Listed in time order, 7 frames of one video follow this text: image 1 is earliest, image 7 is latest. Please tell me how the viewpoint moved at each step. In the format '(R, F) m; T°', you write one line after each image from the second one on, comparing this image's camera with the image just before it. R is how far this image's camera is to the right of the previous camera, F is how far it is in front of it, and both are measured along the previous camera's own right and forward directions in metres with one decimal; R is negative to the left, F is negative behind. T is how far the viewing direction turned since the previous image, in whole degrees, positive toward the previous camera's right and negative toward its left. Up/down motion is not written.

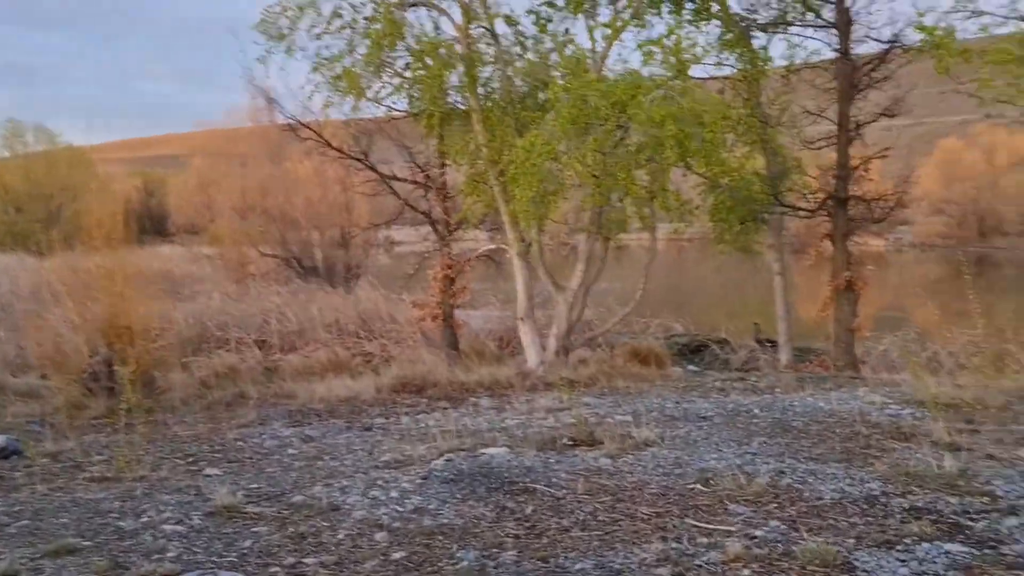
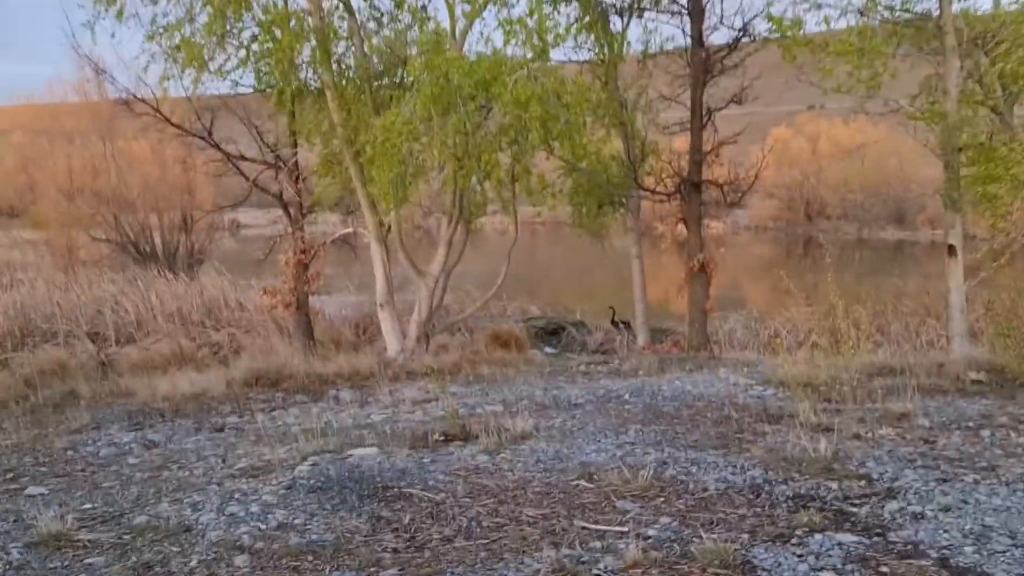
(-0.1, +0.3) m; +10°
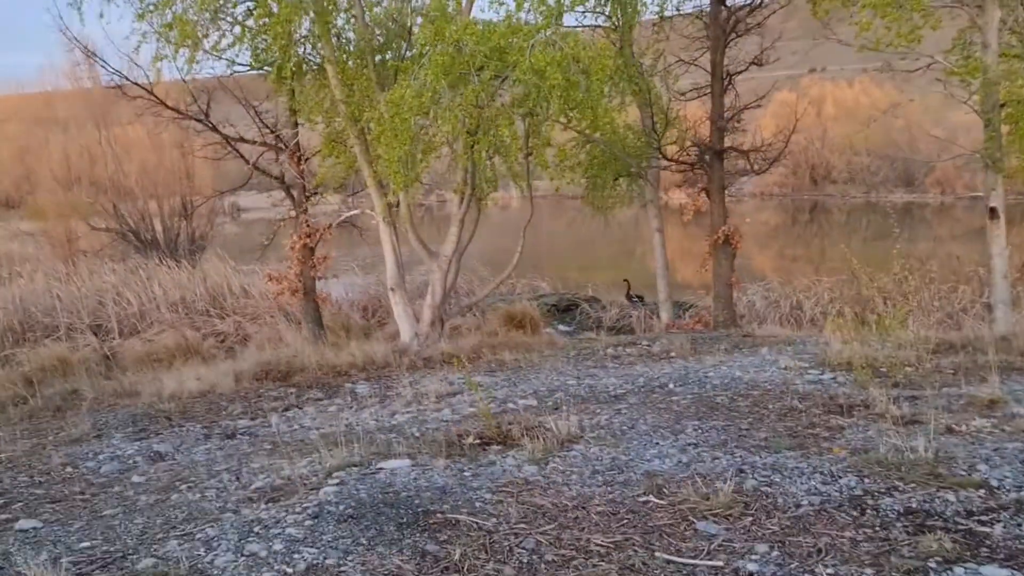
(-0.2, +0.5) m; 0°
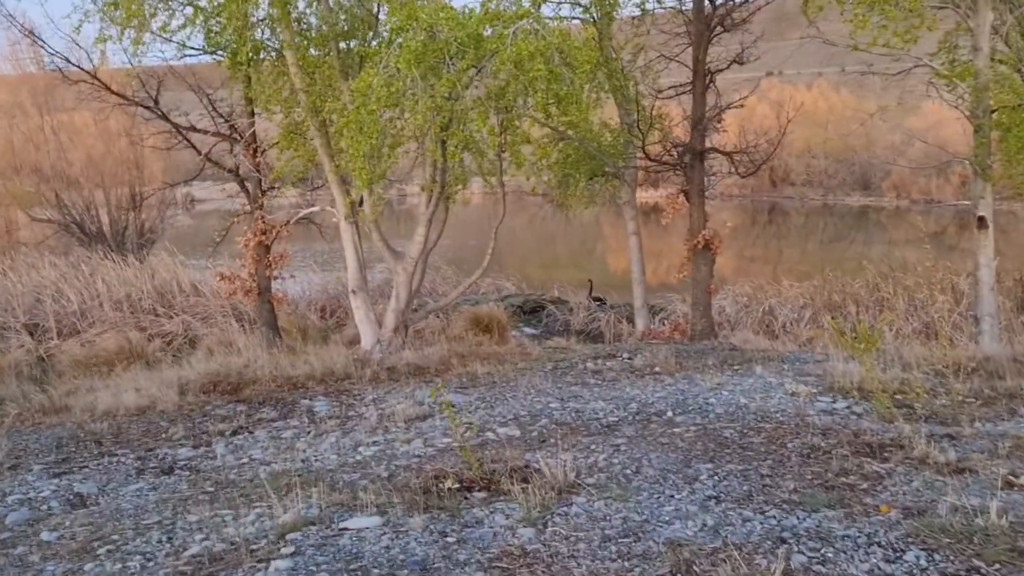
(-0.1, +0.7) m; +3°
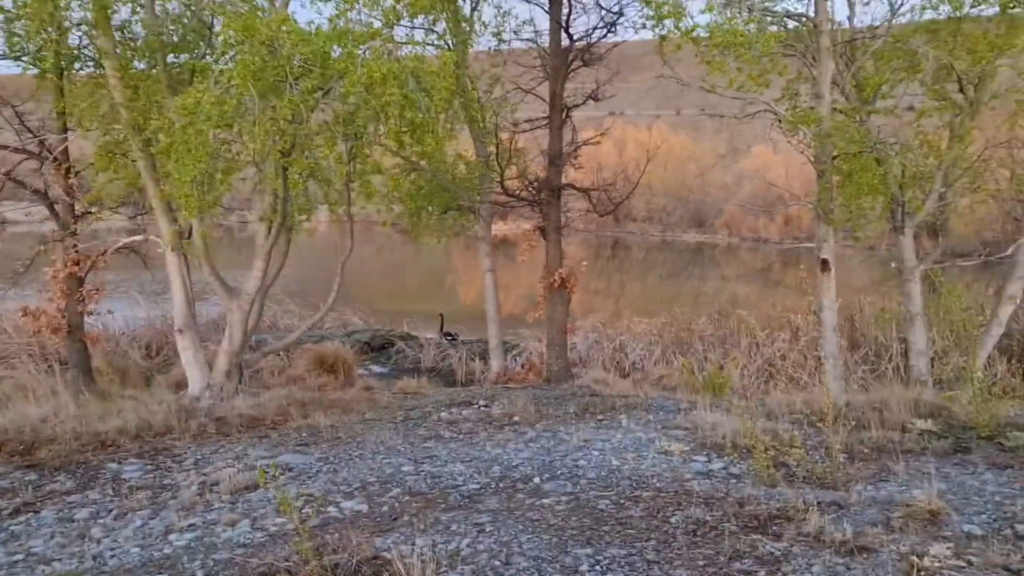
(0.0, +0.6) m; +10°
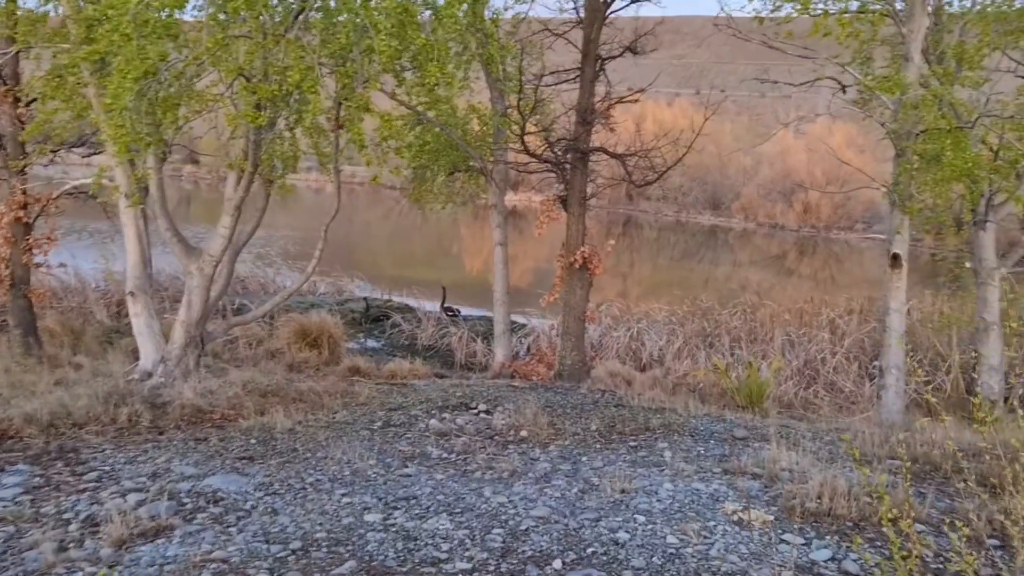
(-0.1, +1.6) m; 0°
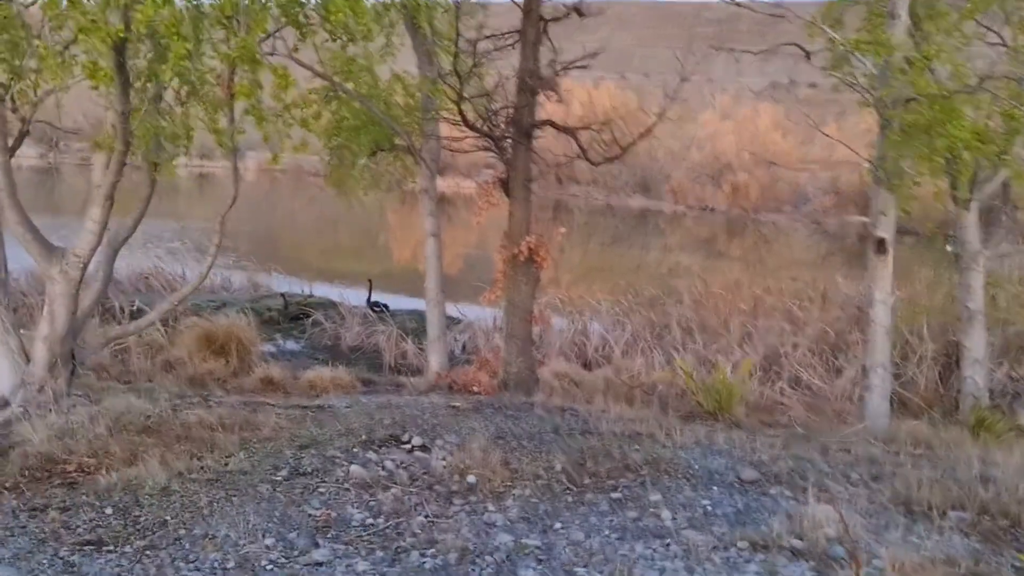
(-0.1, +1.3) m; +5°
